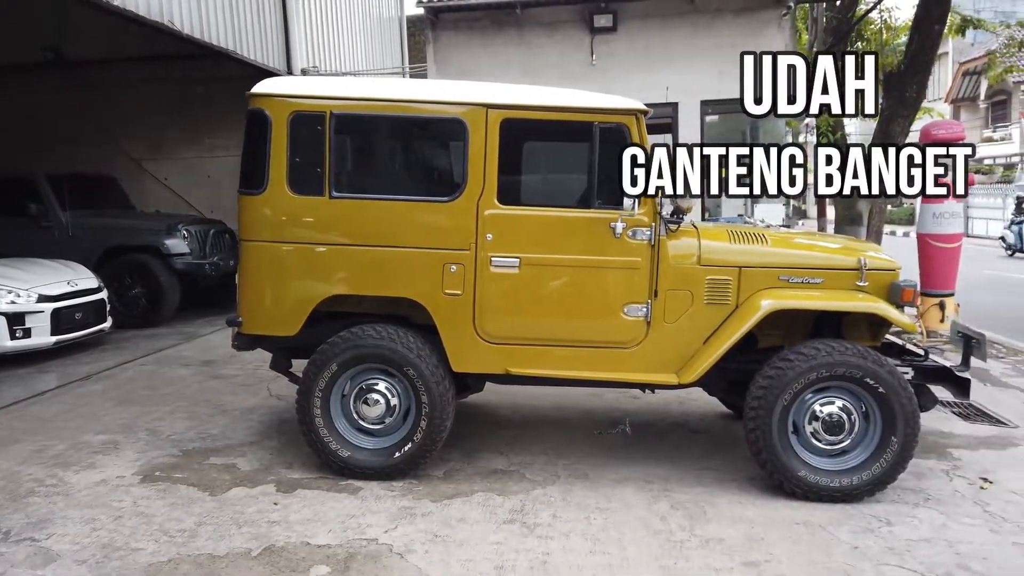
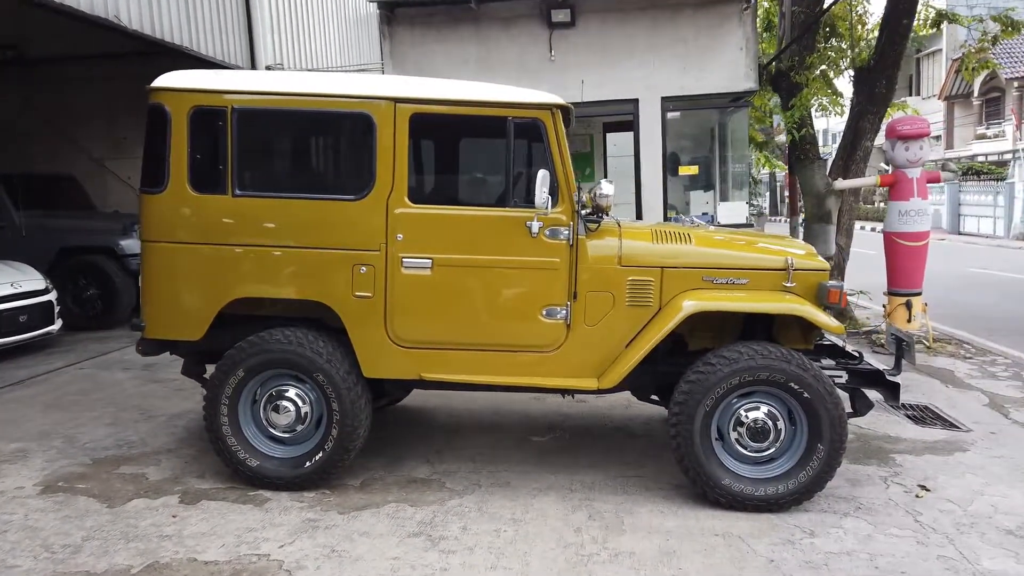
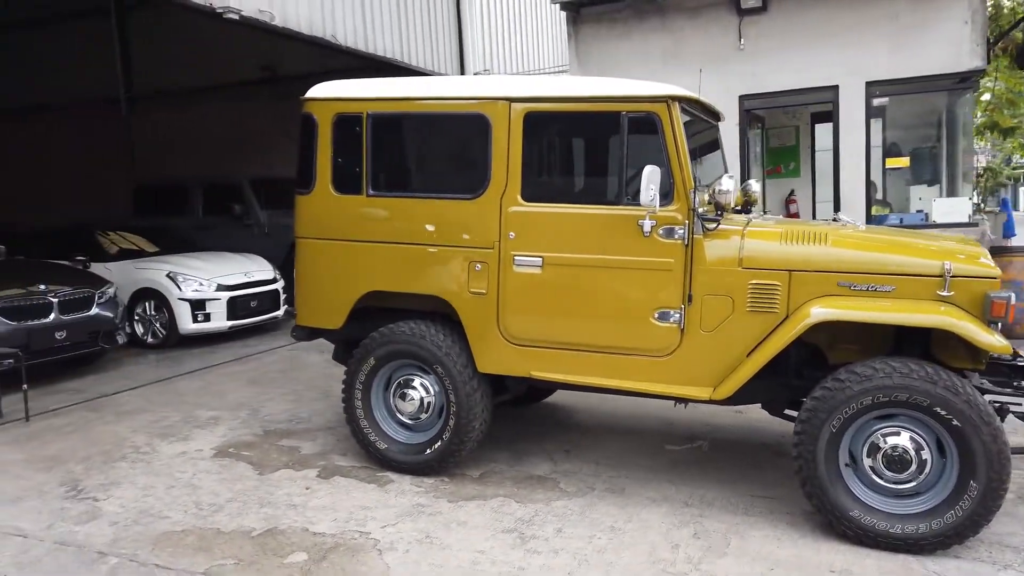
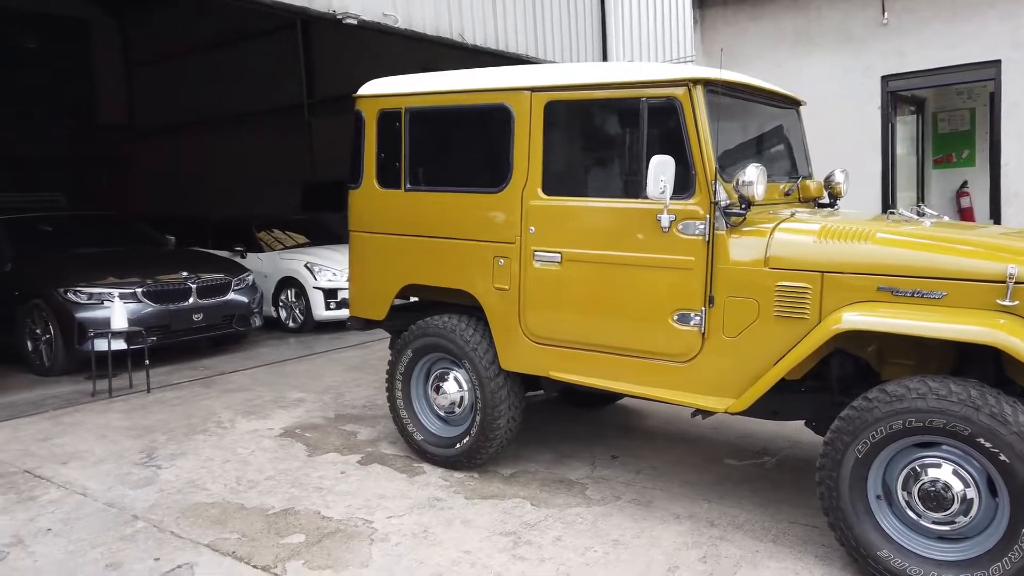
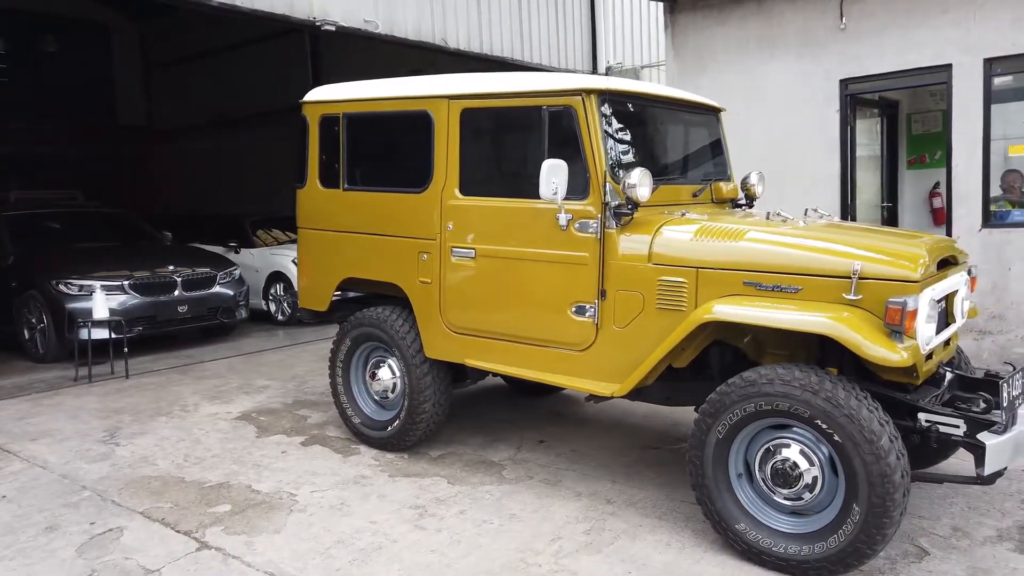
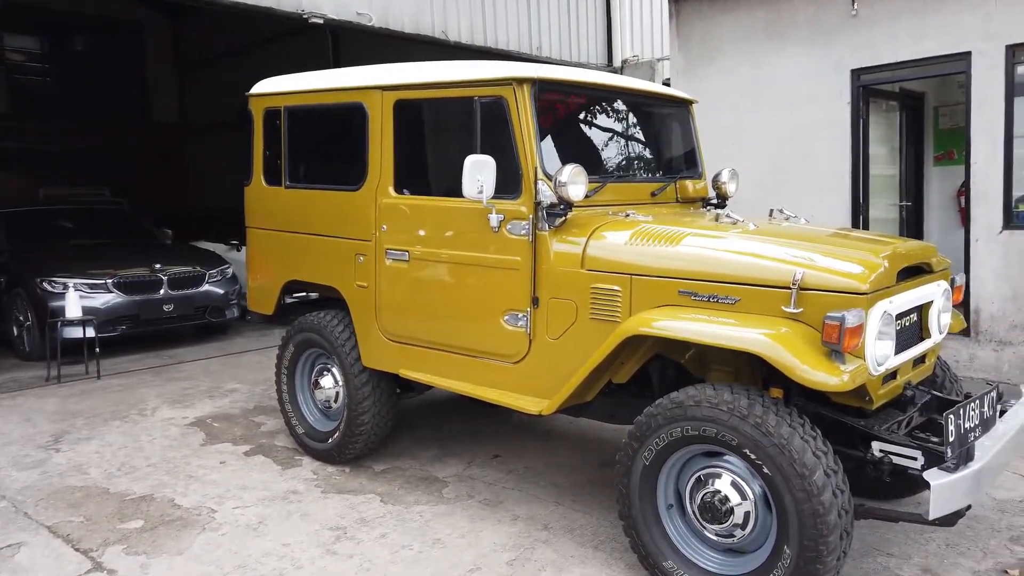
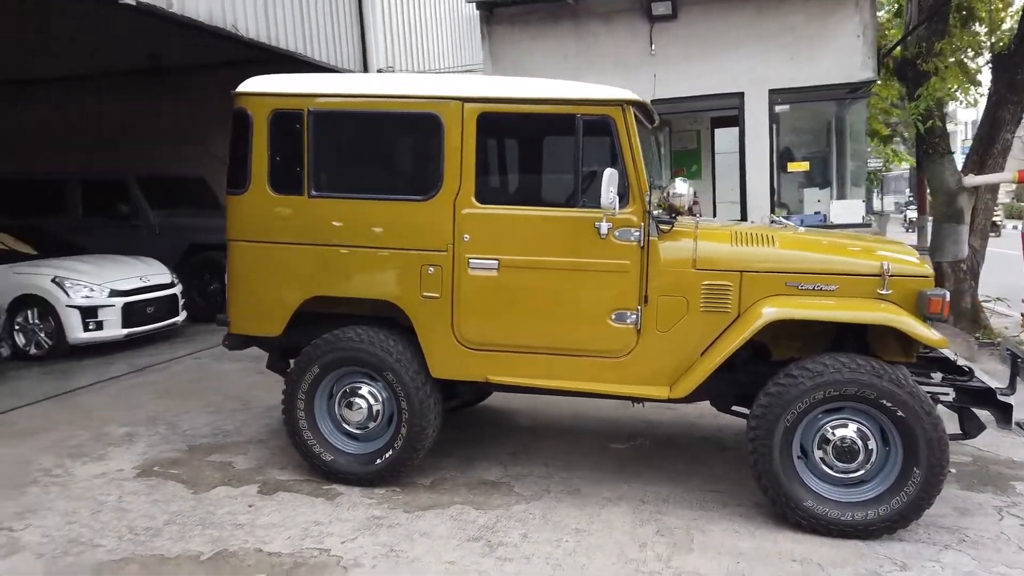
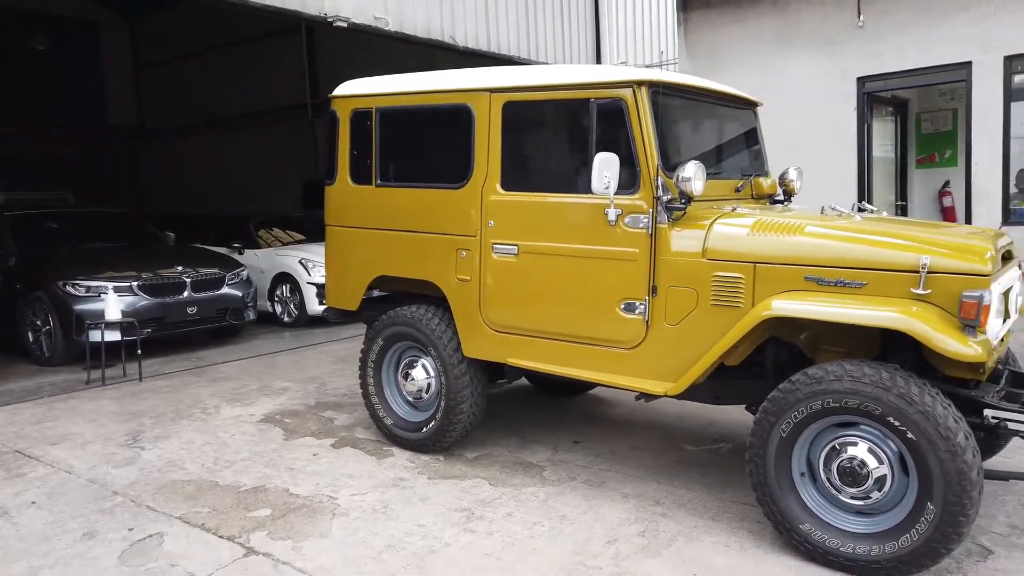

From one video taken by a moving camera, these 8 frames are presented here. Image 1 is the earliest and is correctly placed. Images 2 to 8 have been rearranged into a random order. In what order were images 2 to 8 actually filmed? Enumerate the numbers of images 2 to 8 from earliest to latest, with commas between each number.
2, 7, 3, 4, 8, 5, 6
